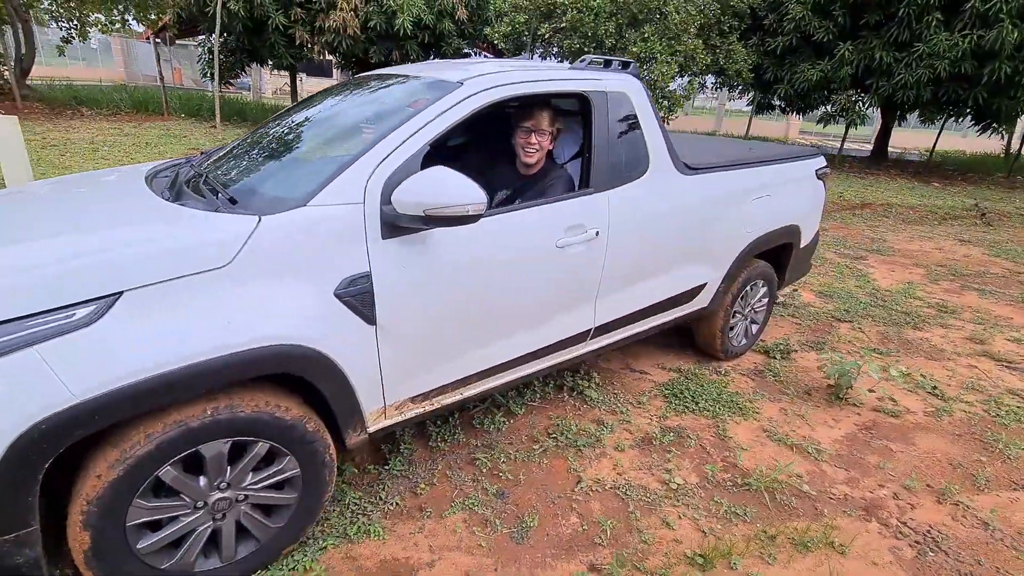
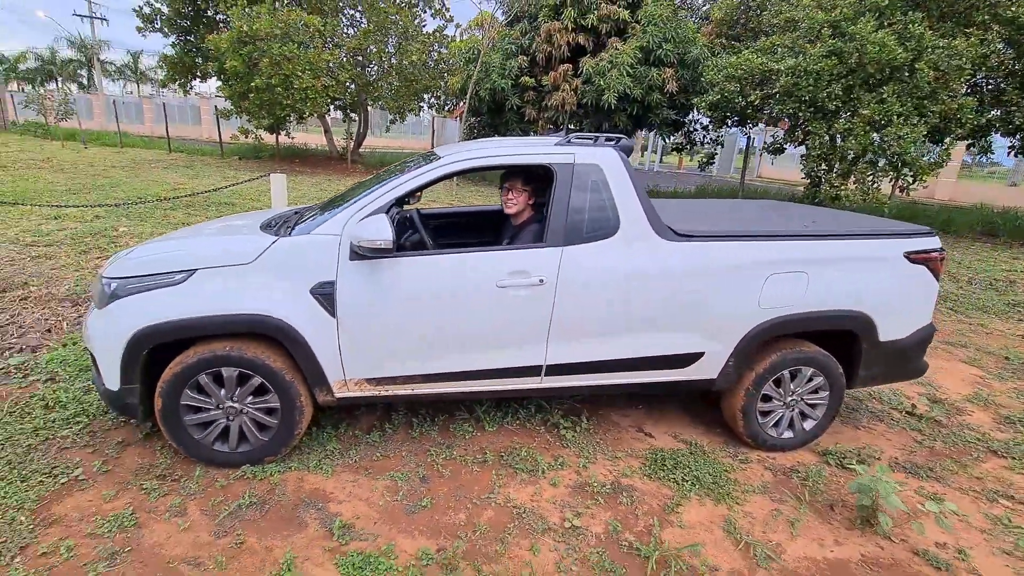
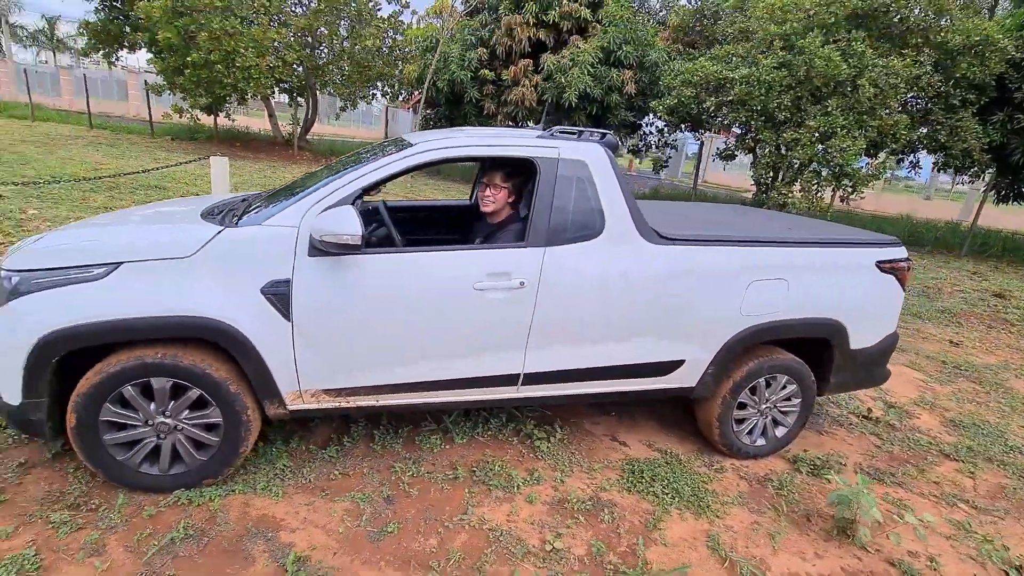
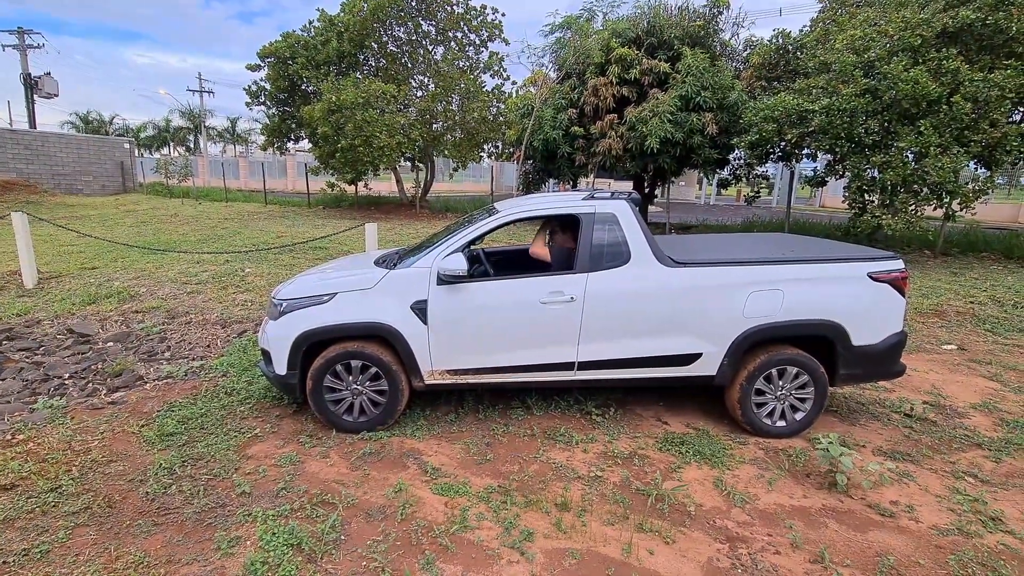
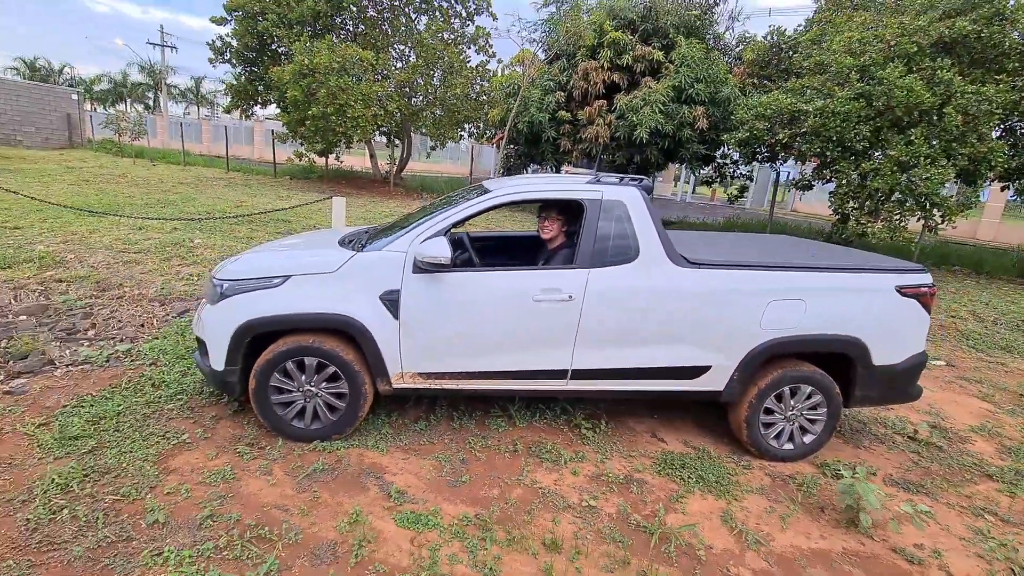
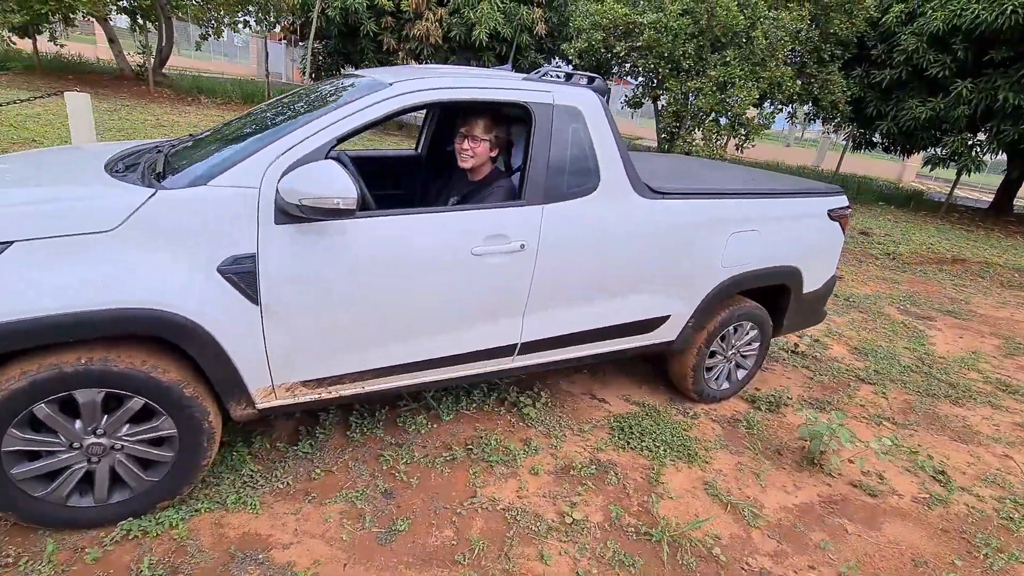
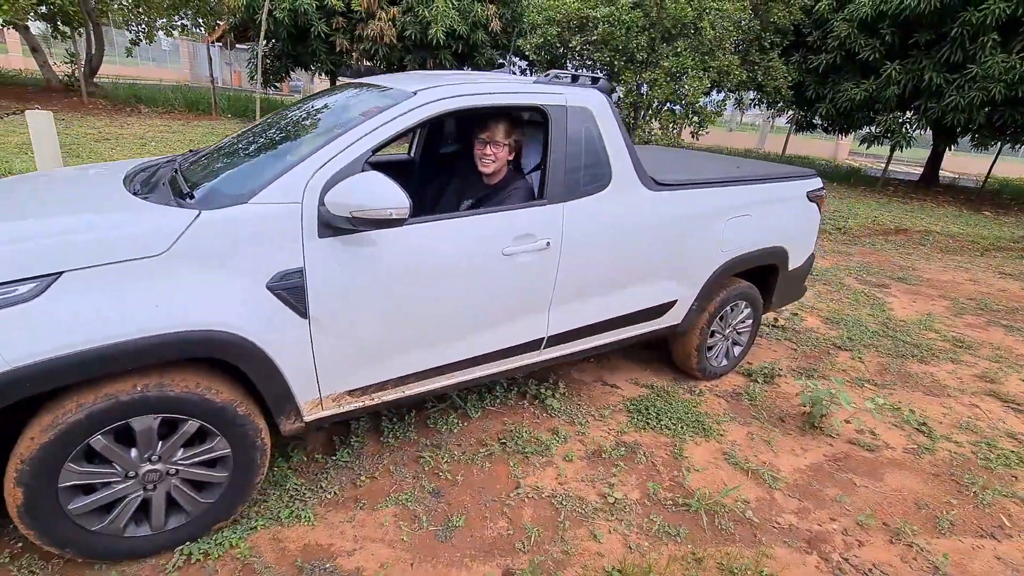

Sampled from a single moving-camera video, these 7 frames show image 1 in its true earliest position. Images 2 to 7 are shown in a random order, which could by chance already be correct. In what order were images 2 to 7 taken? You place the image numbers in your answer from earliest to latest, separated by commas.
7, 6, 3, 2, 5, 4
